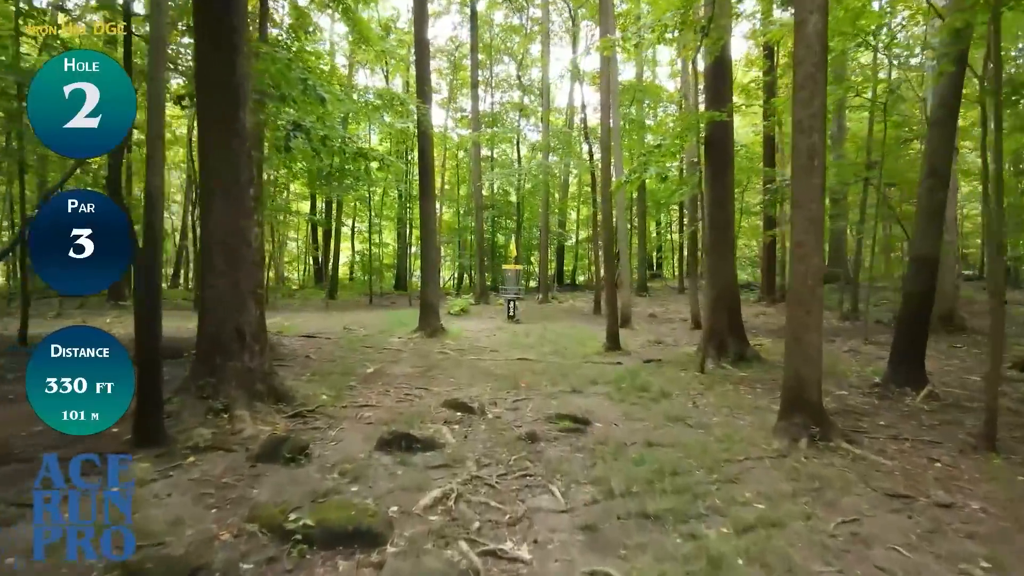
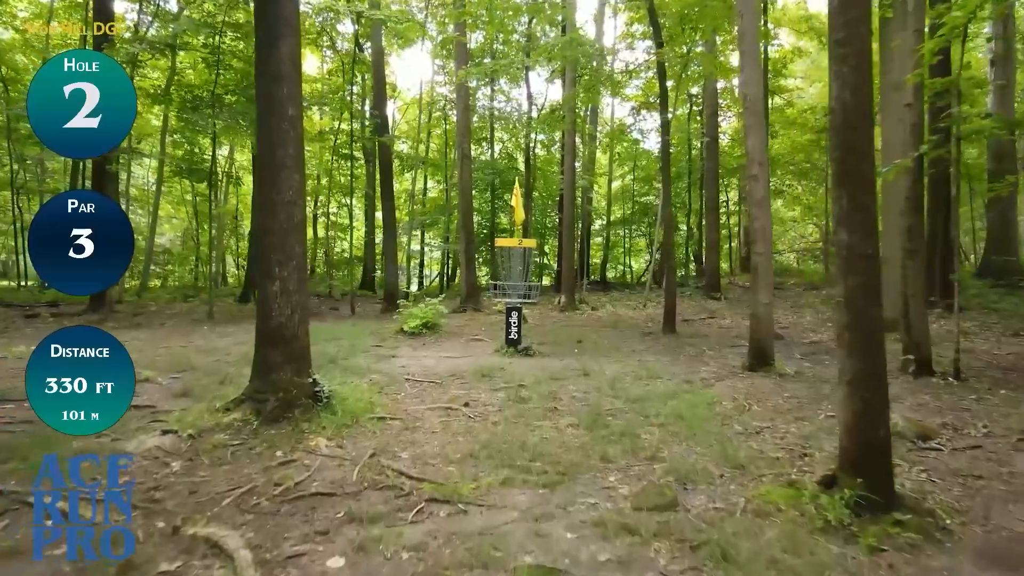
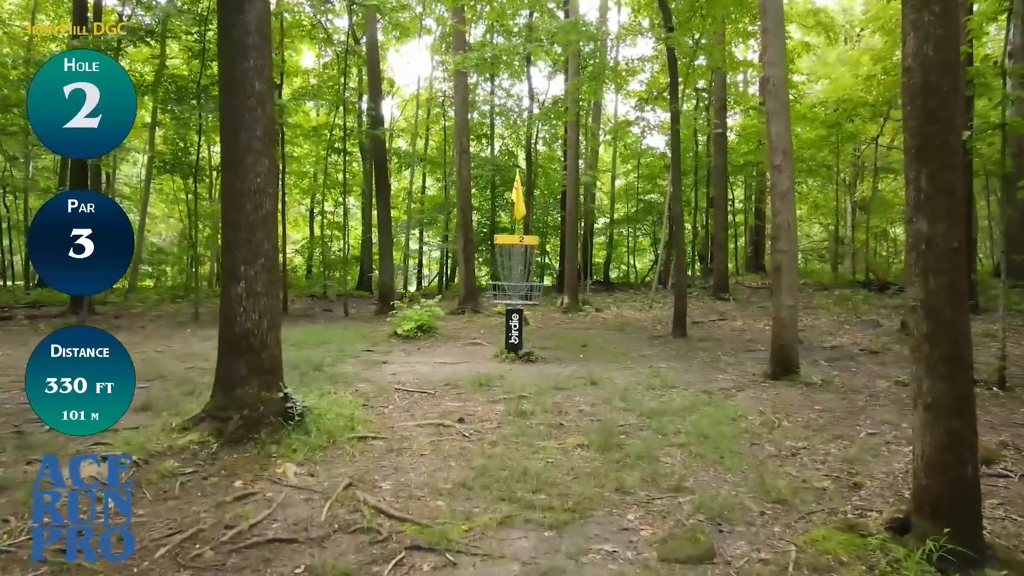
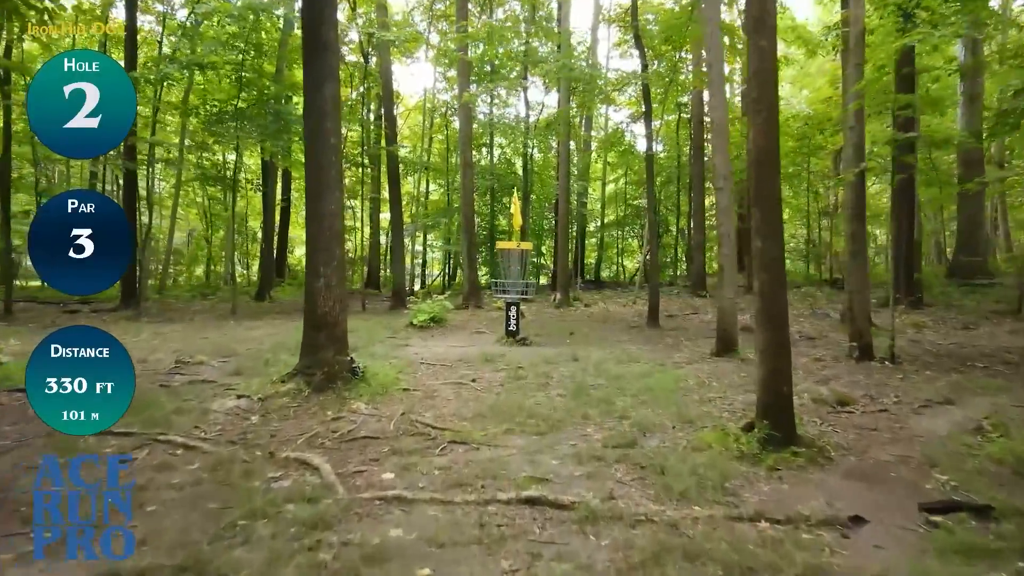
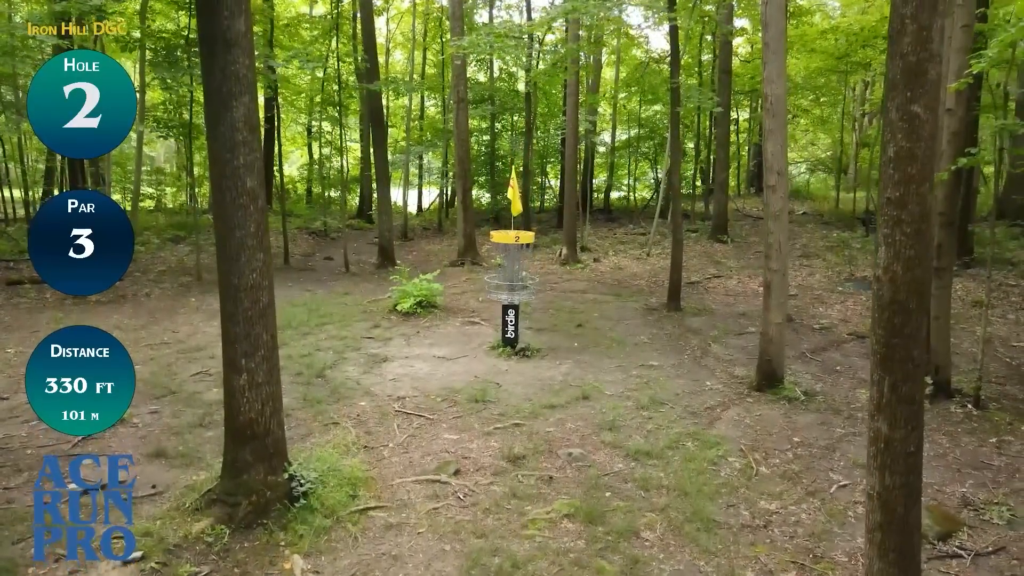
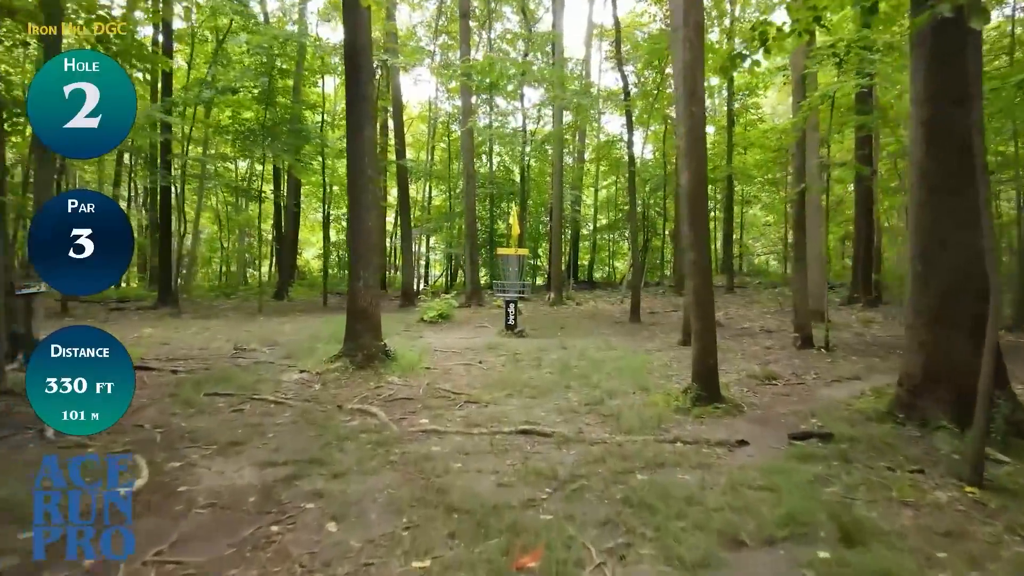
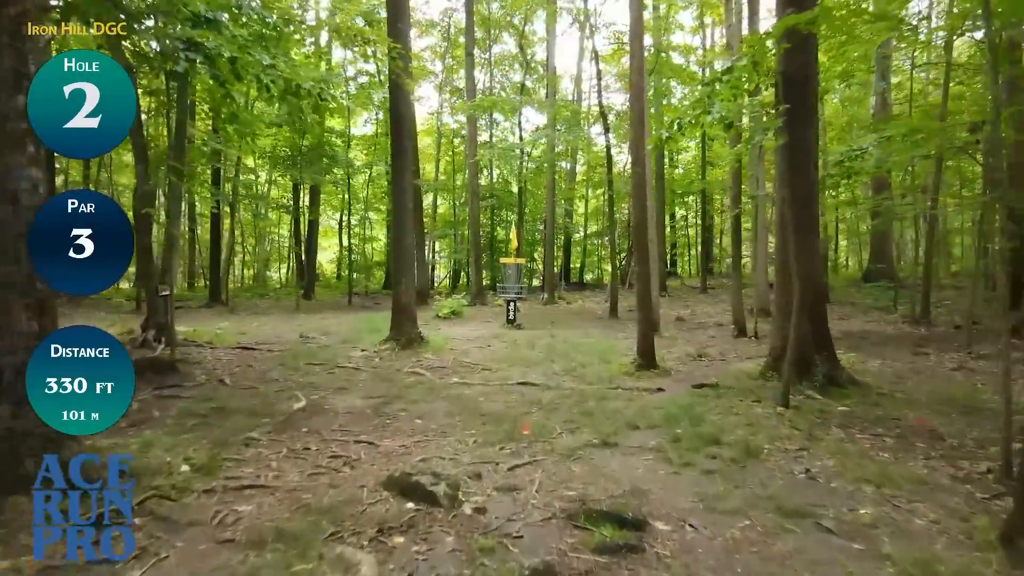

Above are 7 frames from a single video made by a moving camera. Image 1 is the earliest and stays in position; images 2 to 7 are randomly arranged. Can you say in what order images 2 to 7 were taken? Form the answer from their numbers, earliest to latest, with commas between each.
7, 6, 4, 2, 3, 5
